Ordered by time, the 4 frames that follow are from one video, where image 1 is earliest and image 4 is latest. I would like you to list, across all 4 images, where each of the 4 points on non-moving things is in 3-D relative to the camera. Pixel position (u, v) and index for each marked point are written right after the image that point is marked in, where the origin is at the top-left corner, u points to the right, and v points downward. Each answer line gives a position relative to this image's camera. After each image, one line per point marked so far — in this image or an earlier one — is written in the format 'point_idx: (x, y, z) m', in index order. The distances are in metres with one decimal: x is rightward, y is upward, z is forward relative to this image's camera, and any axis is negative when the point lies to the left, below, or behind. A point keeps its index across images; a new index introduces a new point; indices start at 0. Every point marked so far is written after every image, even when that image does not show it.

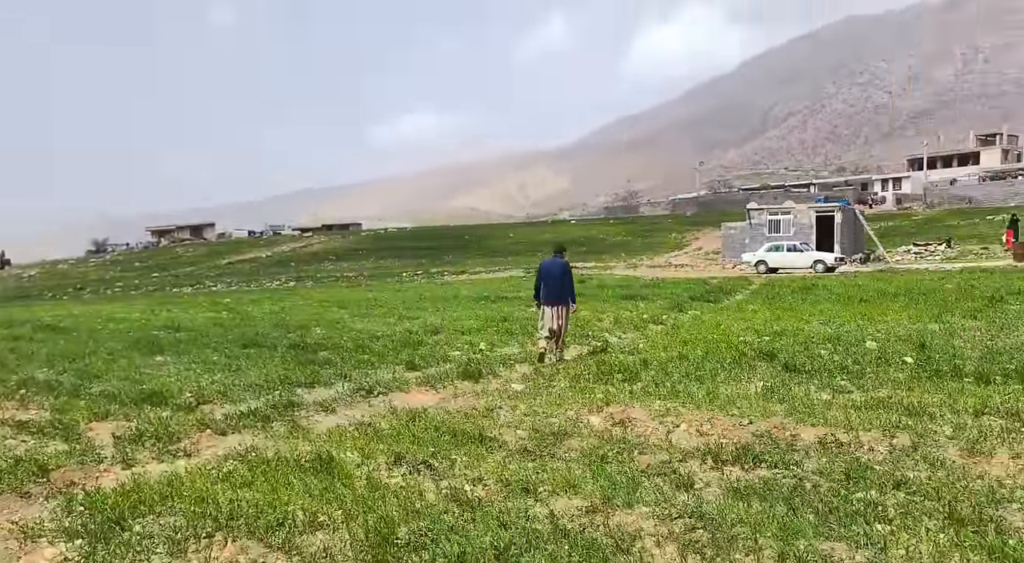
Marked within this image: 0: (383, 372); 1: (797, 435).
0: (-2.5, -1.8, +15.7) m
1: (+3.0, -1.6, +8.8) m
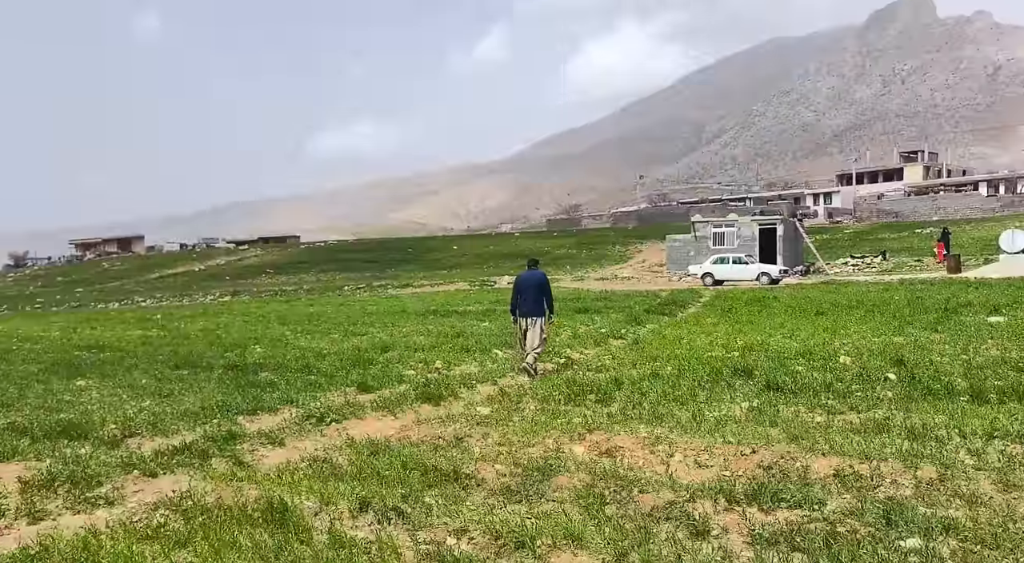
0: (-3.2, -2.0, +14.4) m
1: (+2.9, -1.8, +7.9) m
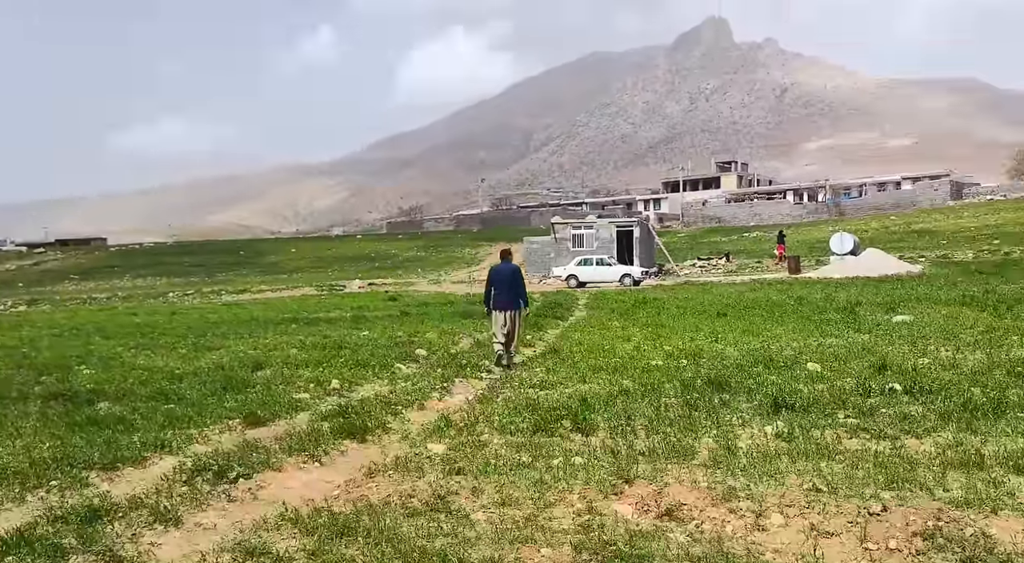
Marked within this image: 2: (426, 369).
0: (-3.9, -2.1, +10.9) m
1: (+3.3, -1.7, +5.8) m
2: (-1.7, -1.7, +16.1) m
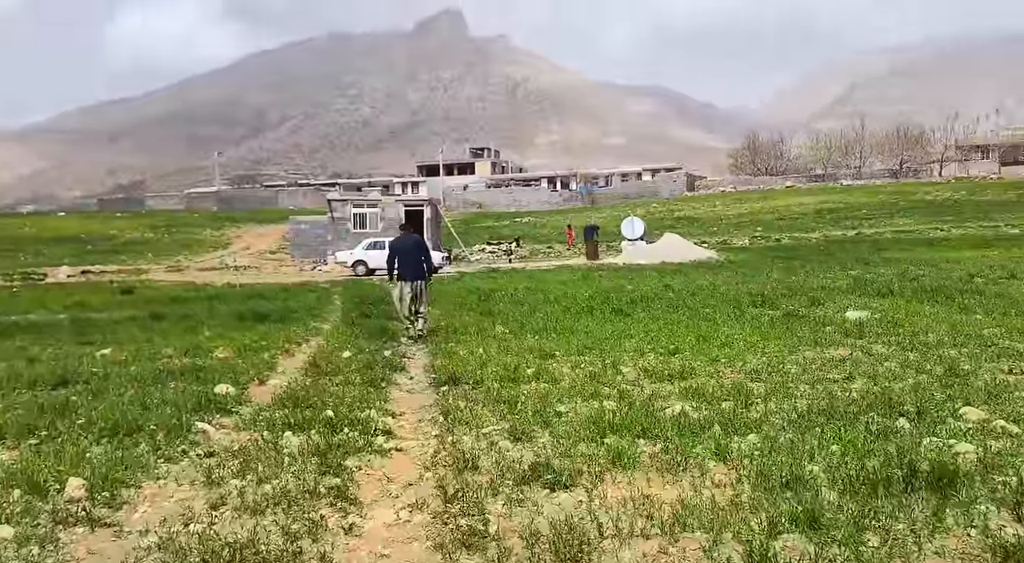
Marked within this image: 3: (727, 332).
0: (-3.0, -2.0, +2.7) m
1: (+5.4, -1.7, +0.2) m
2: (-2.5, -1.6, +8.4) m
3: (+4.0, -0.9, +15.1) m
